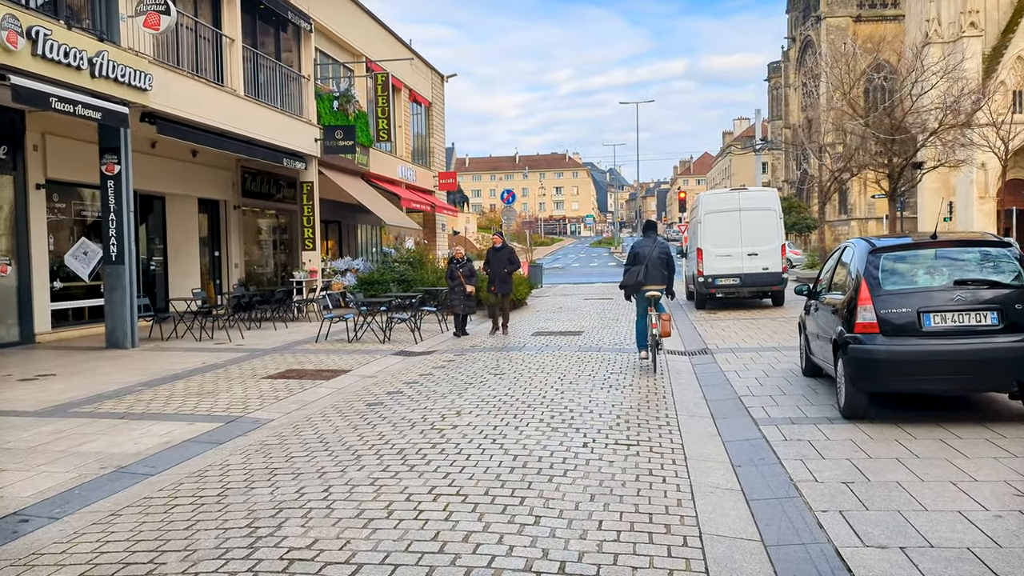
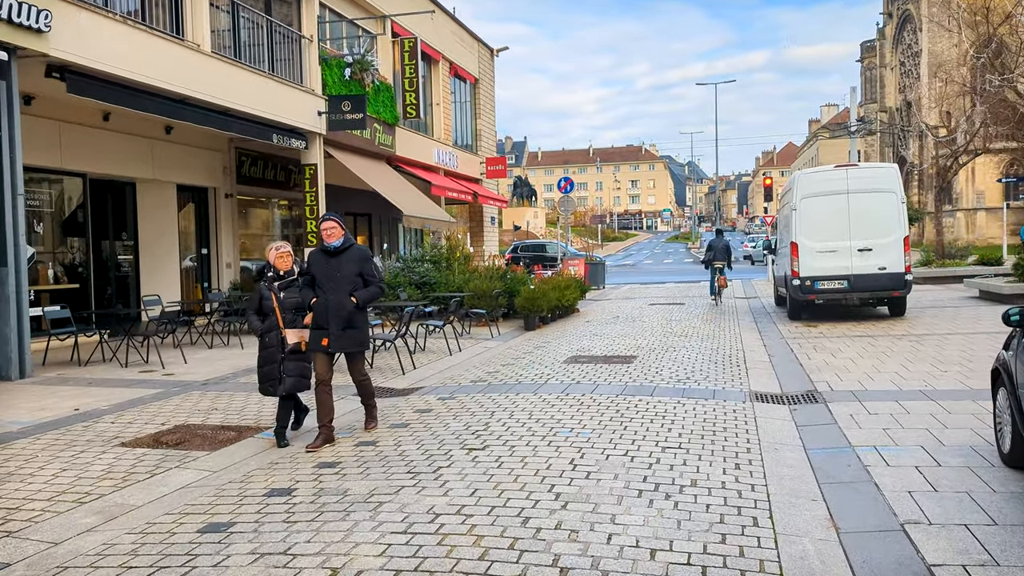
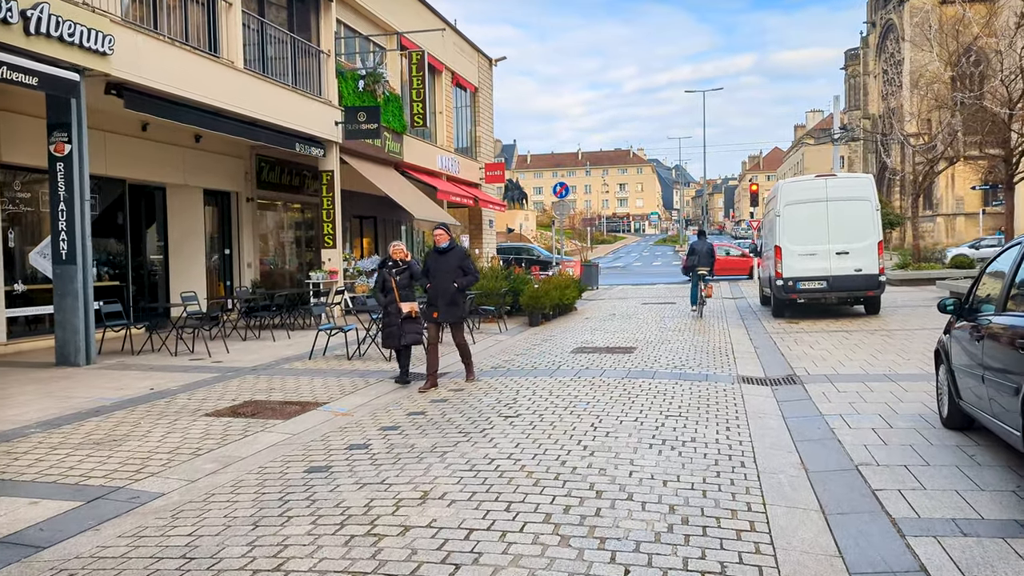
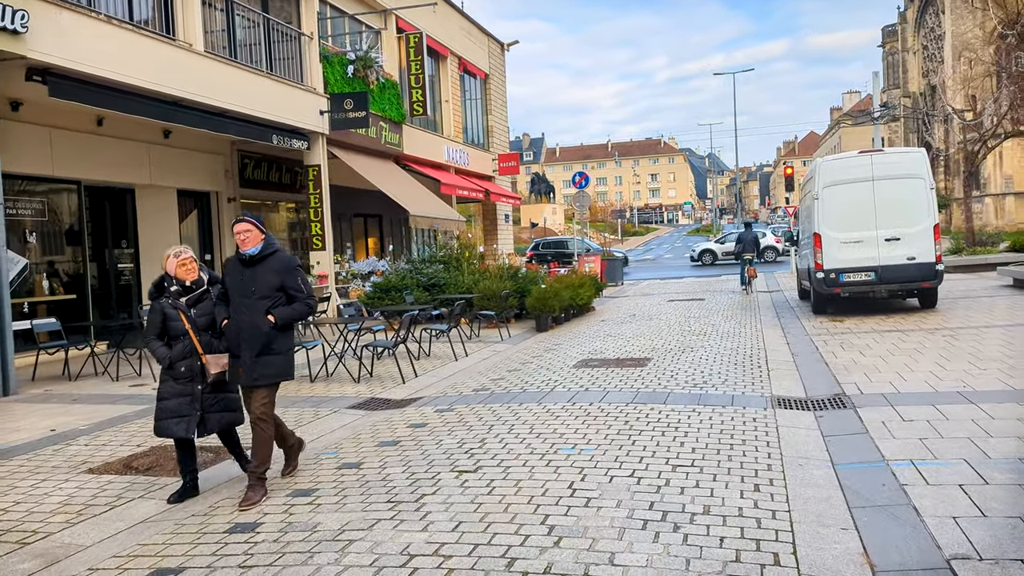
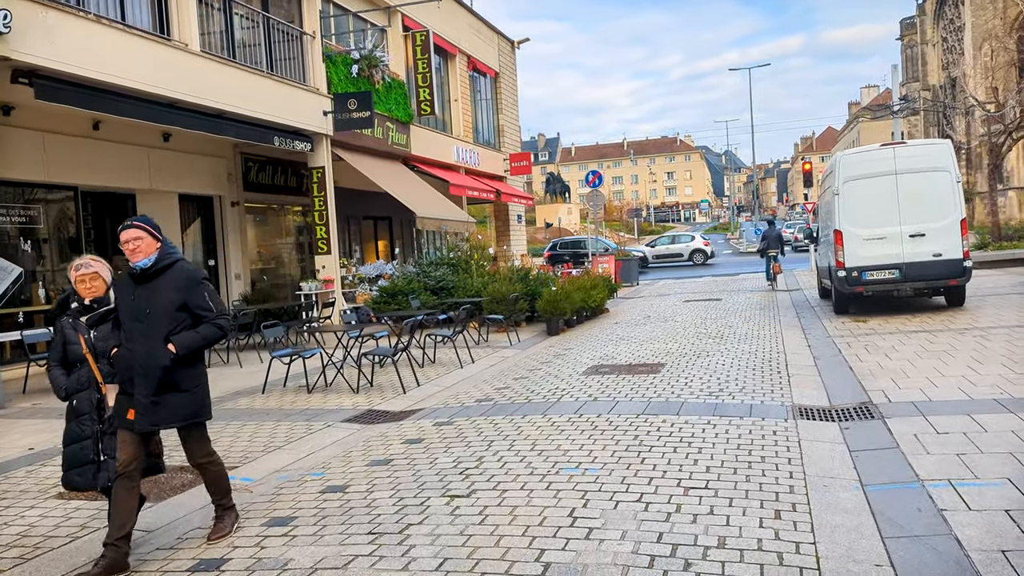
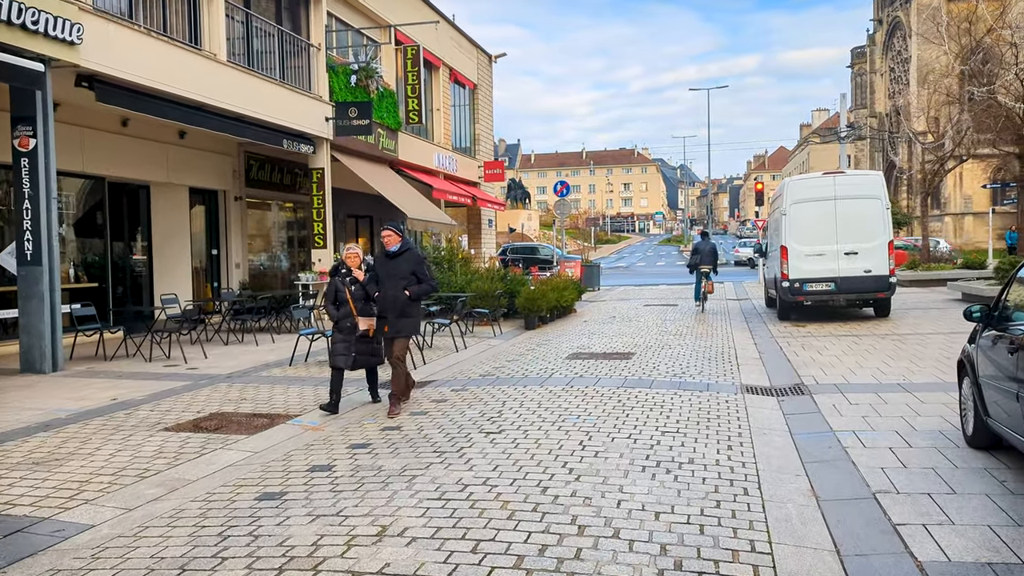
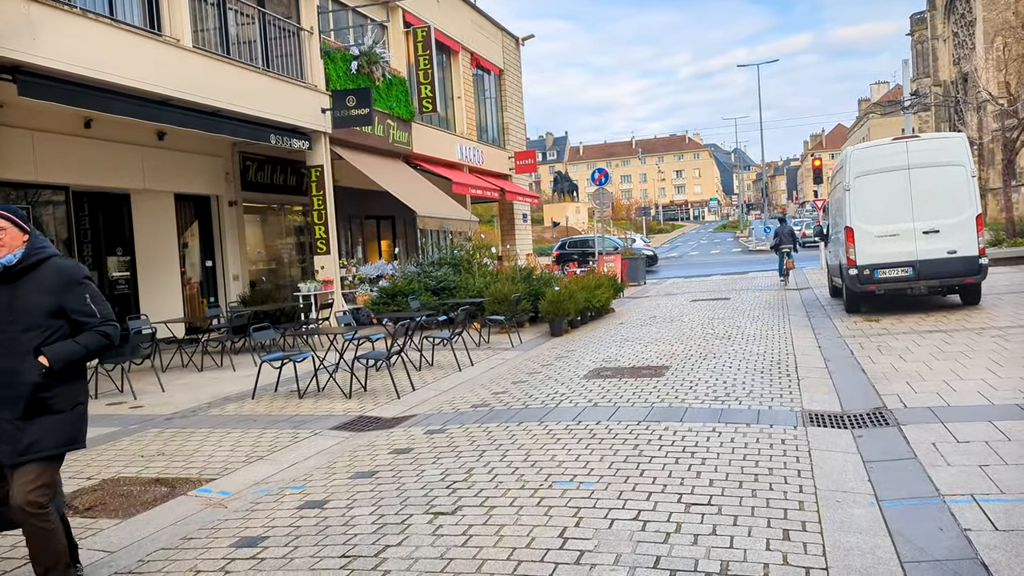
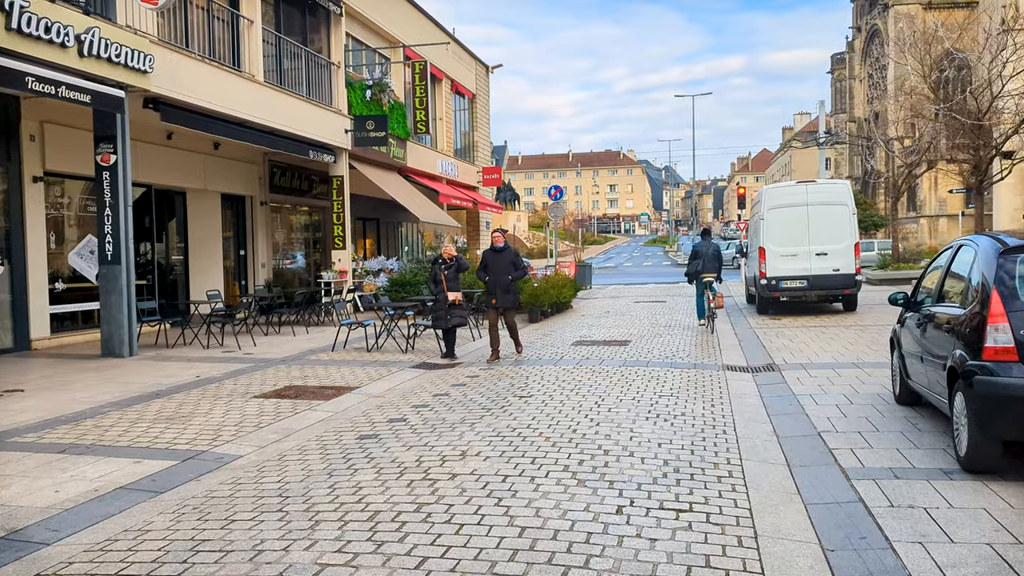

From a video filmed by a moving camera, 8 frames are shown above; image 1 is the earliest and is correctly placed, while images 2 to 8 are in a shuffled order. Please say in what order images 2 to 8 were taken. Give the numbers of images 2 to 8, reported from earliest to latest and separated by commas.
8, 3, 6, 2, 4, 5, 7
